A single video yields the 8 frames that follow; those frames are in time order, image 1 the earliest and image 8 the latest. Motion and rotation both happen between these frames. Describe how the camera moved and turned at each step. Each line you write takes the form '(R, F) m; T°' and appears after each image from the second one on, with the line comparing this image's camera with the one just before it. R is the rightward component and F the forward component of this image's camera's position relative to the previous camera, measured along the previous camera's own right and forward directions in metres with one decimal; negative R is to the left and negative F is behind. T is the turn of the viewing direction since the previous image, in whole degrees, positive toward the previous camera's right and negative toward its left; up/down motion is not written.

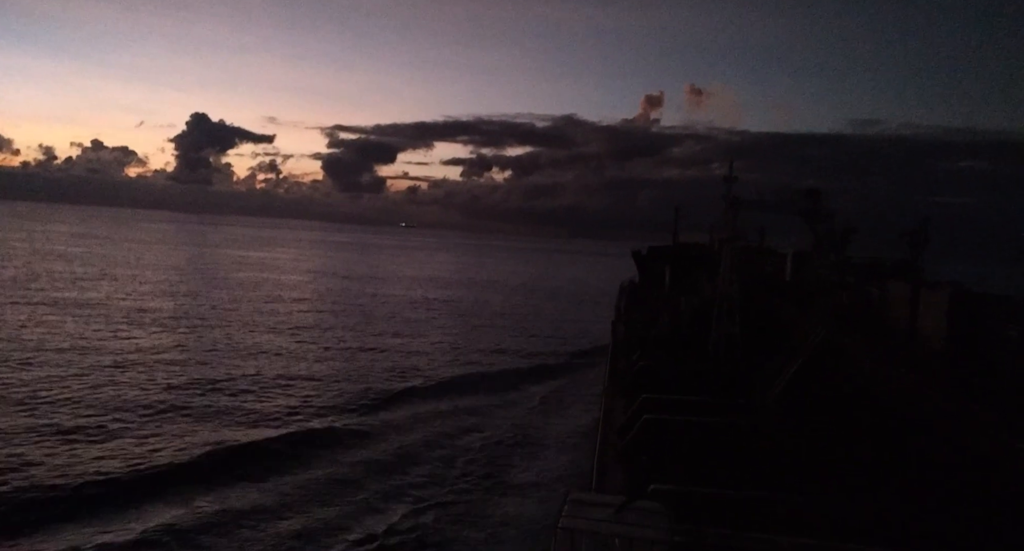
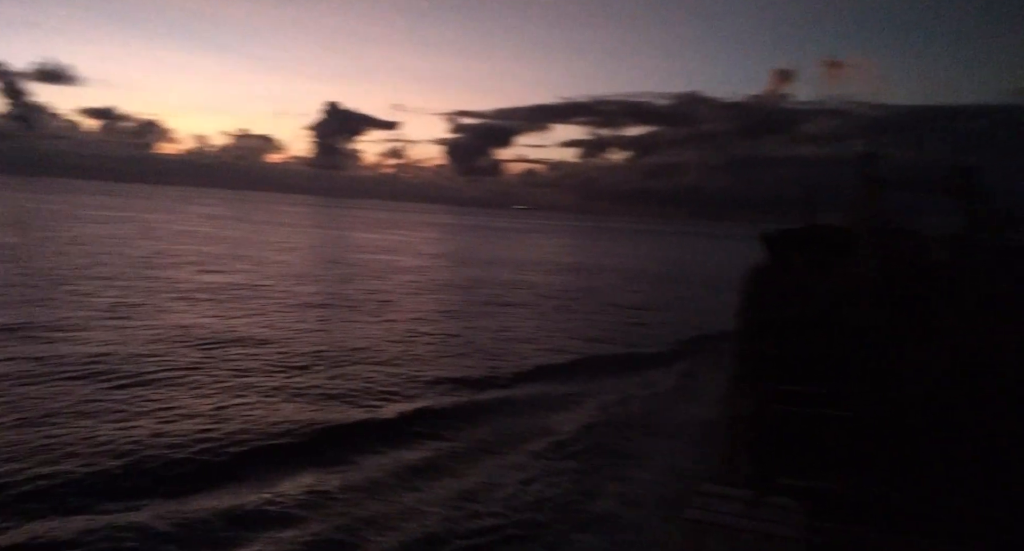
(+0.8, +0.6) m; -9°
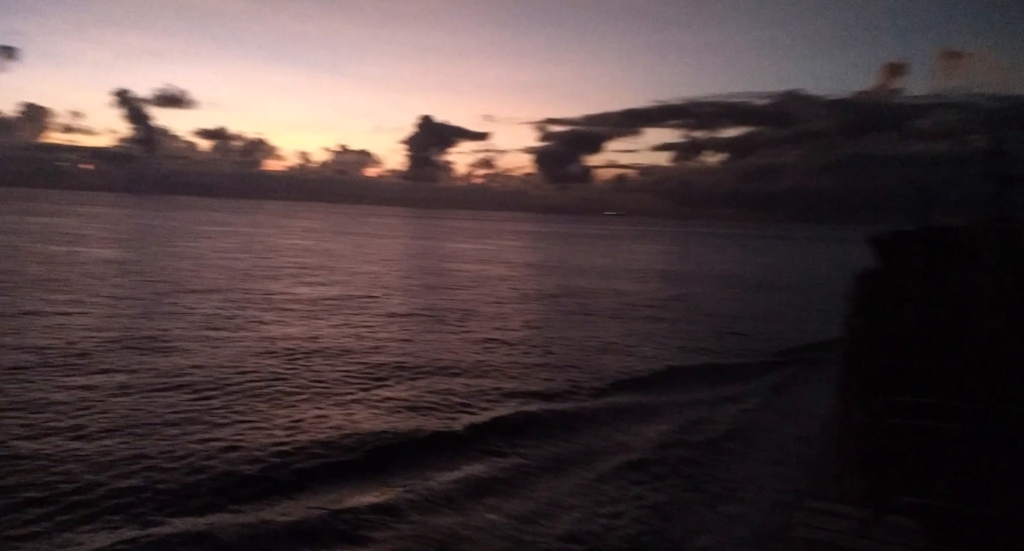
(+0.7, +0.4) m; -7°
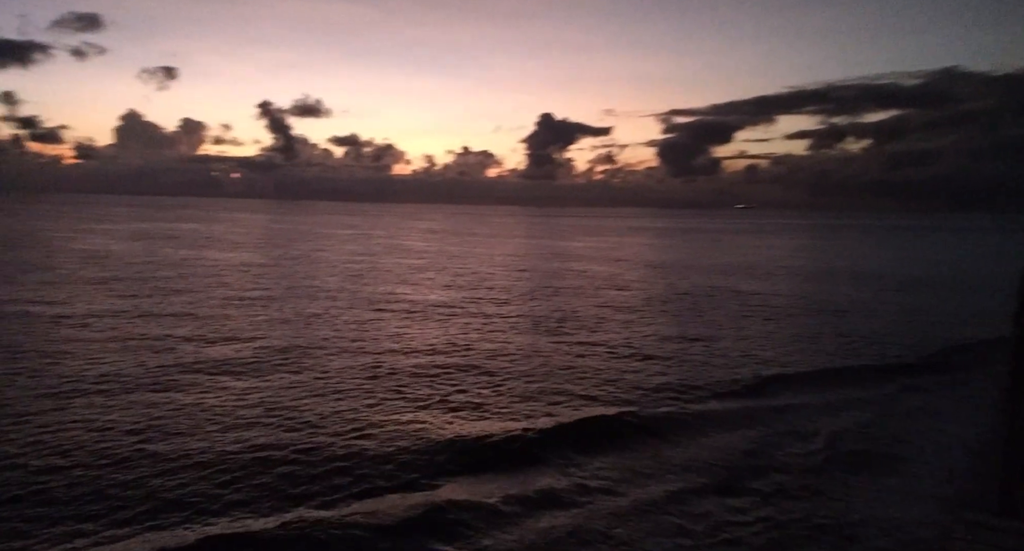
(+1.8, +0.6) m; -10°
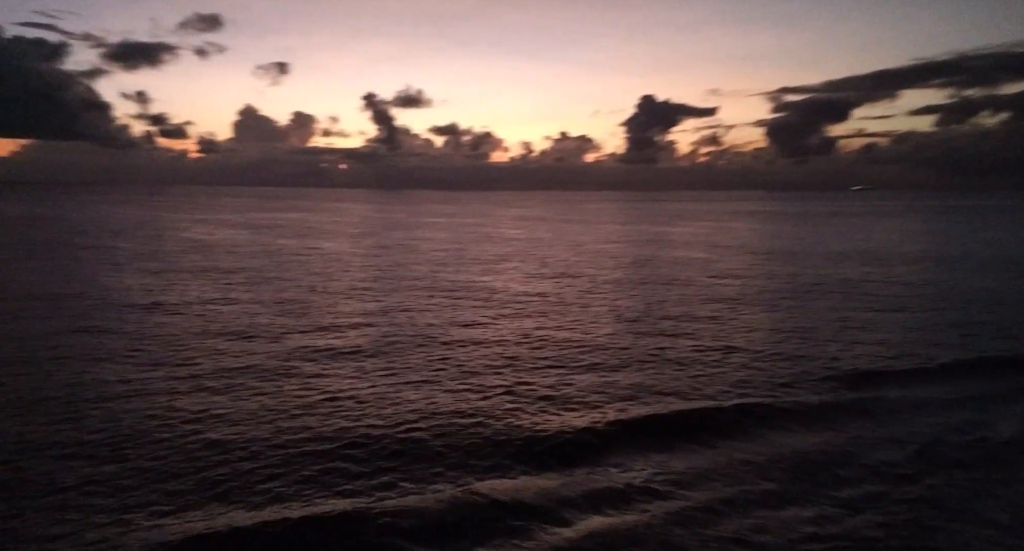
(+1.4, +0.6) m; -8°
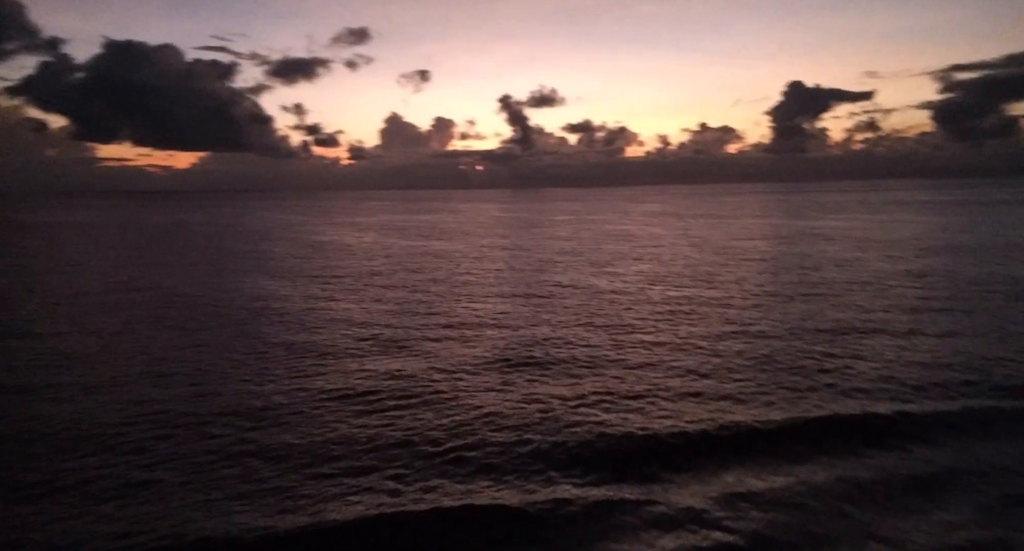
(+2.4, +1.3) m; -11°
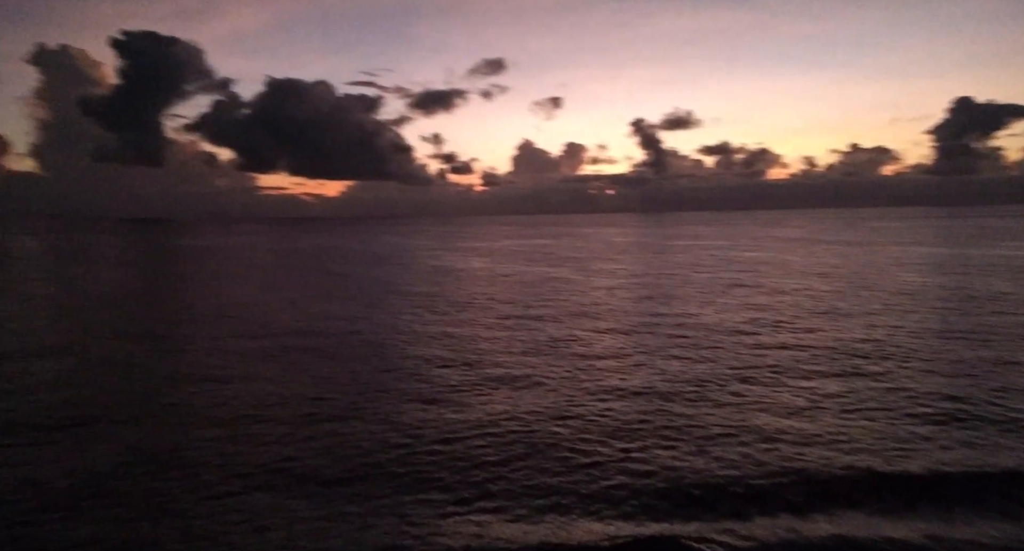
(+2.5, +2.0) m; -11°
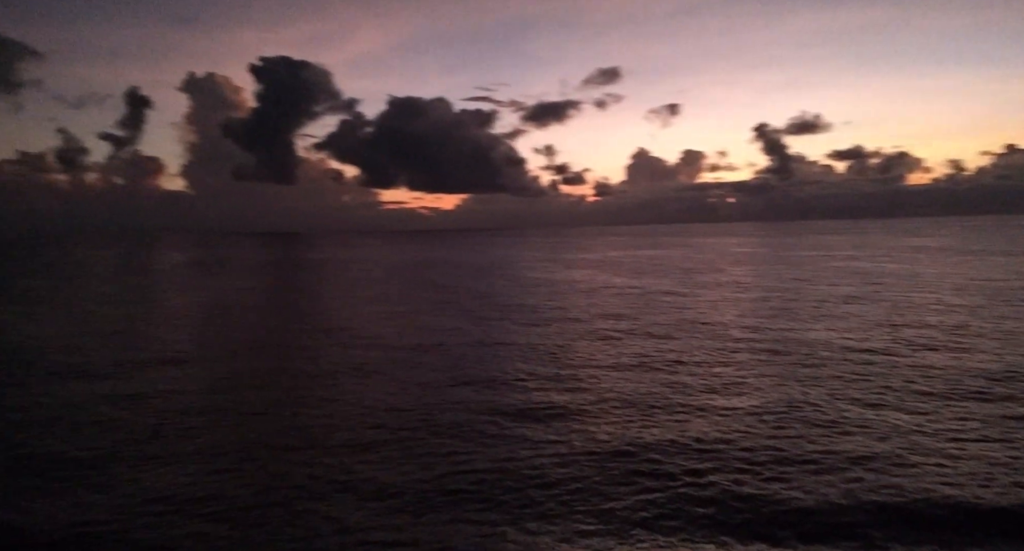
(+1.8, +2.1) m; -9°
